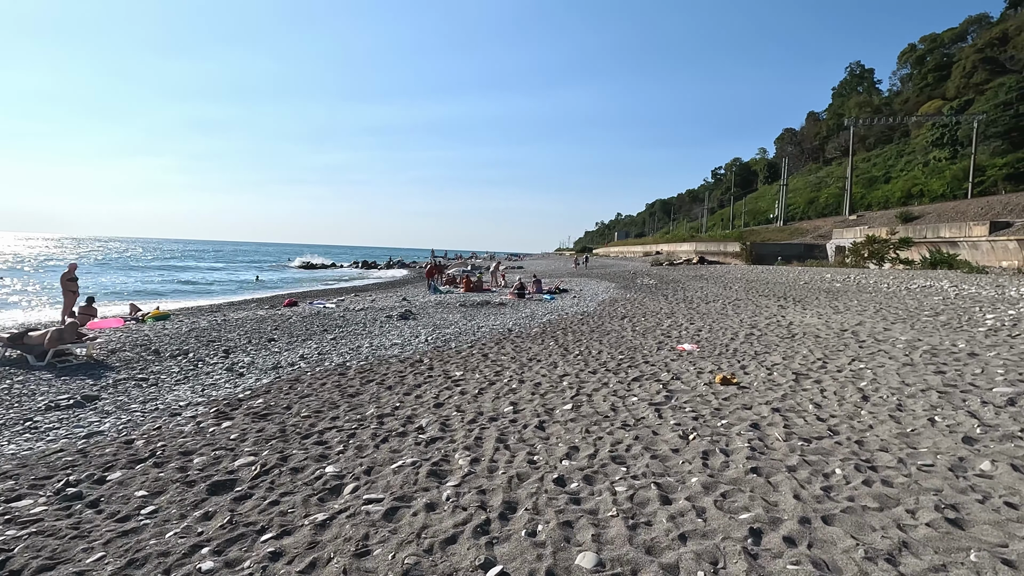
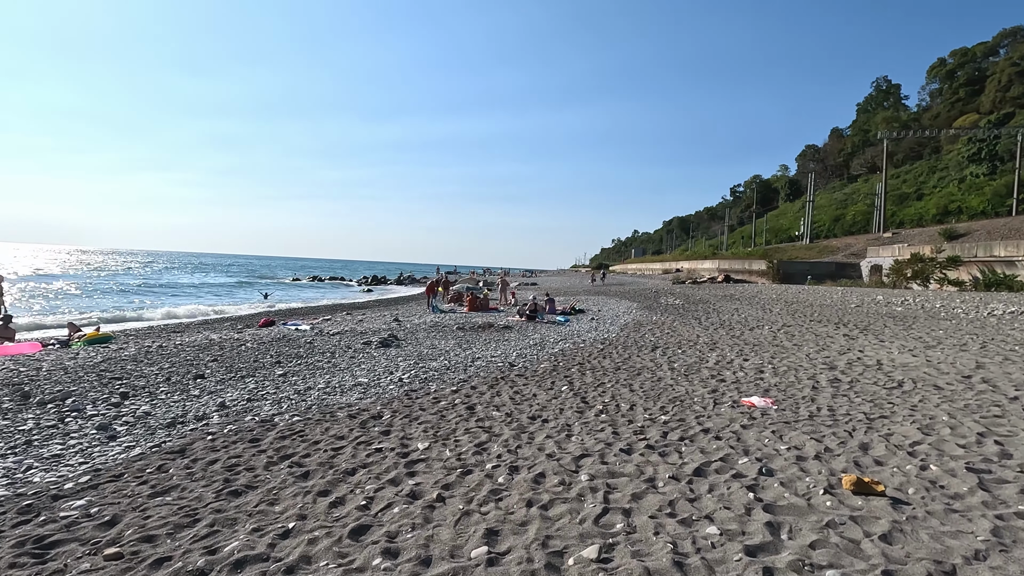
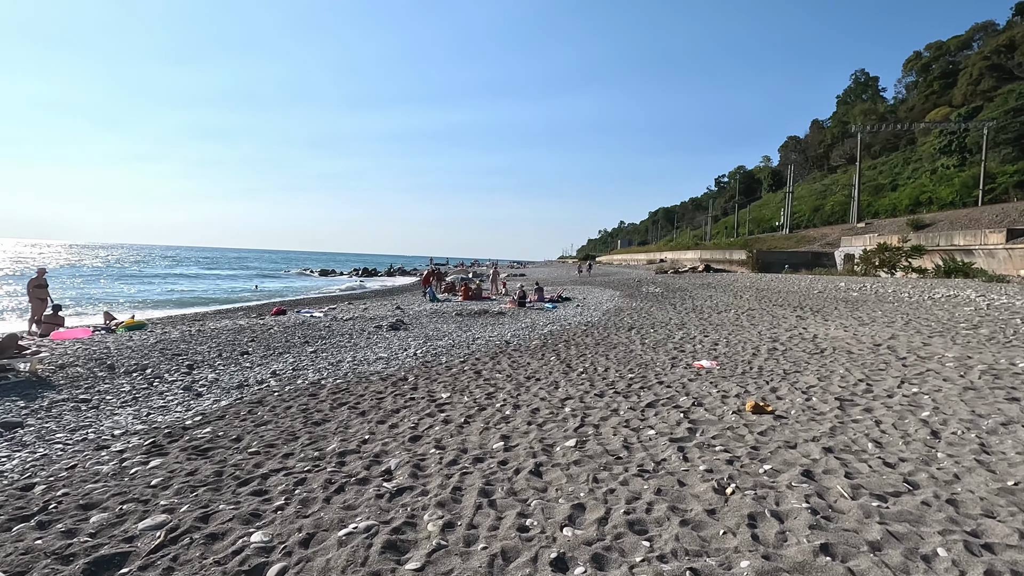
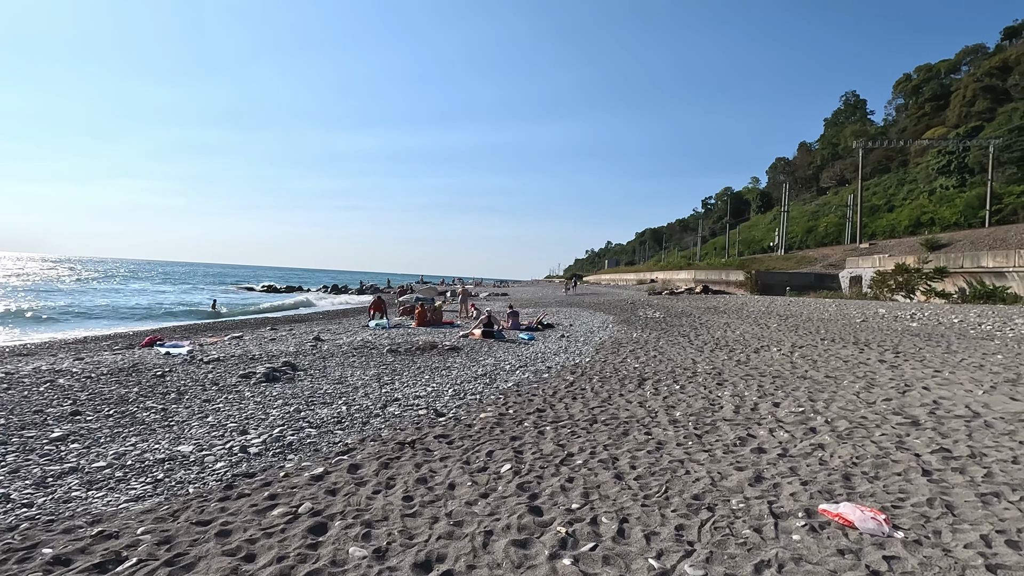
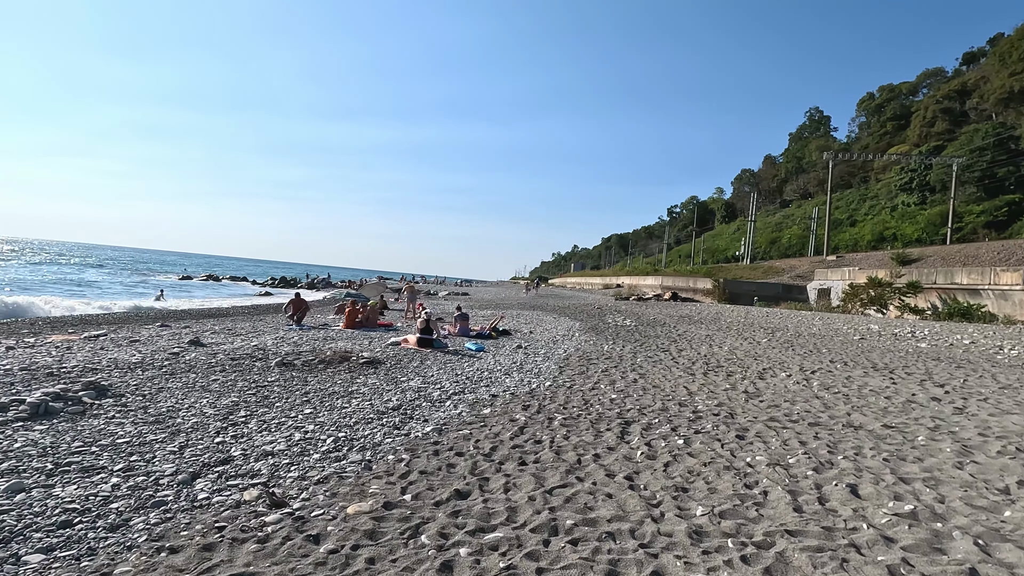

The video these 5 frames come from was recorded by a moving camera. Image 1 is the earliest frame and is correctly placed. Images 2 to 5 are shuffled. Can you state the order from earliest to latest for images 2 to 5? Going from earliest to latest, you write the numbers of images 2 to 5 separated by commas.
3, 2, 4, 5
